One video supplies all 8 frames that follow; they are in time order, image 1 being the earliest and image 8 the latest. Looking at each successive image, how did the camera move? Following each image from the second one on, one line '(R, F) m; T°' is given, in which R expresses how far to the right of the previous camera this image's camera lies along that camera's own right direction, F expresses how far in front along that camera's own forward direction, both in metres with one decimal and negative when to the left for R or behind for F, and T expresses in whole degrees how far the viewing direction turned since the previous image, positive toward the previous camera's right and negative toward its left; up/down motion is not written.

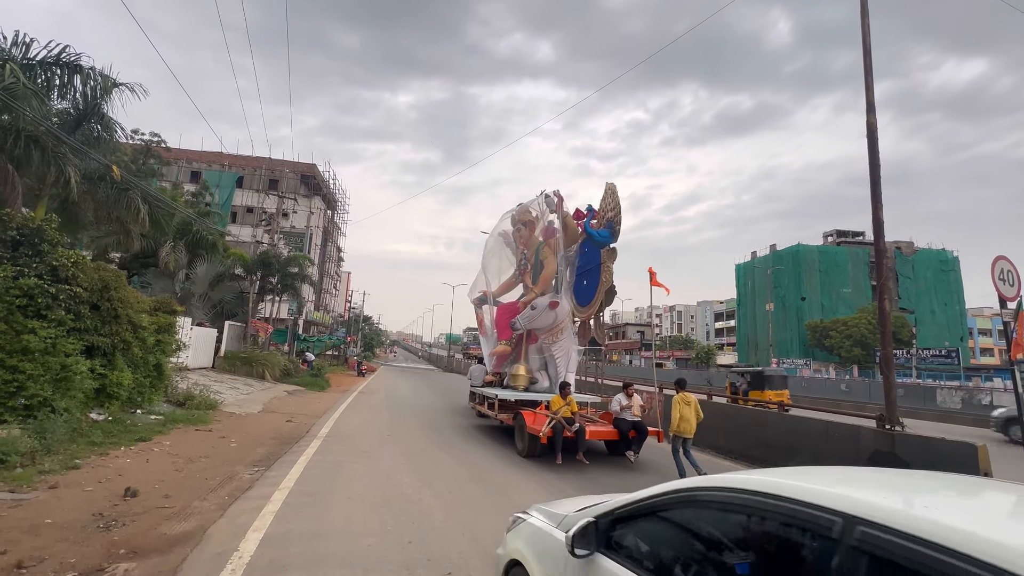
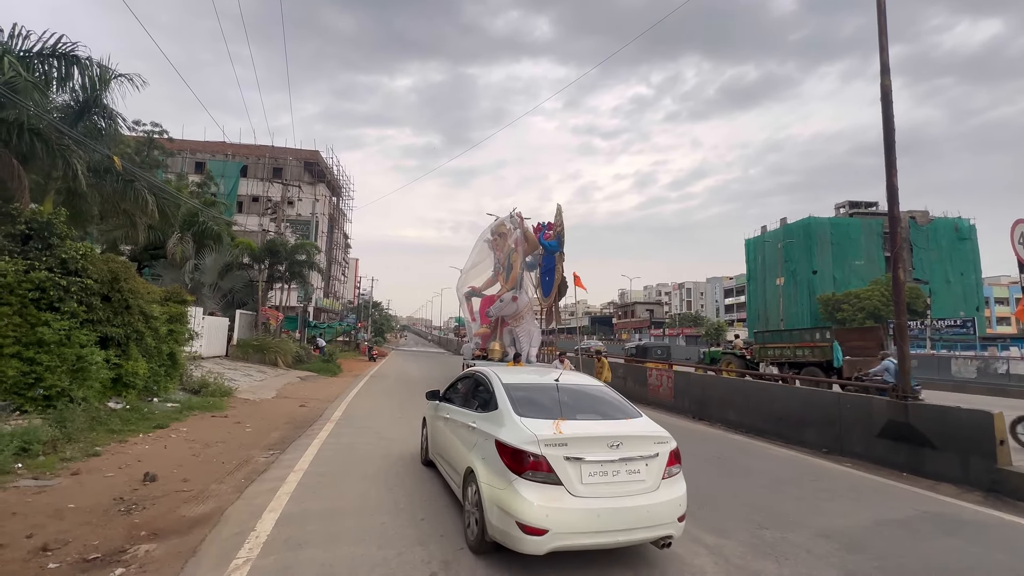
(0.0, 0.0) m; -1°
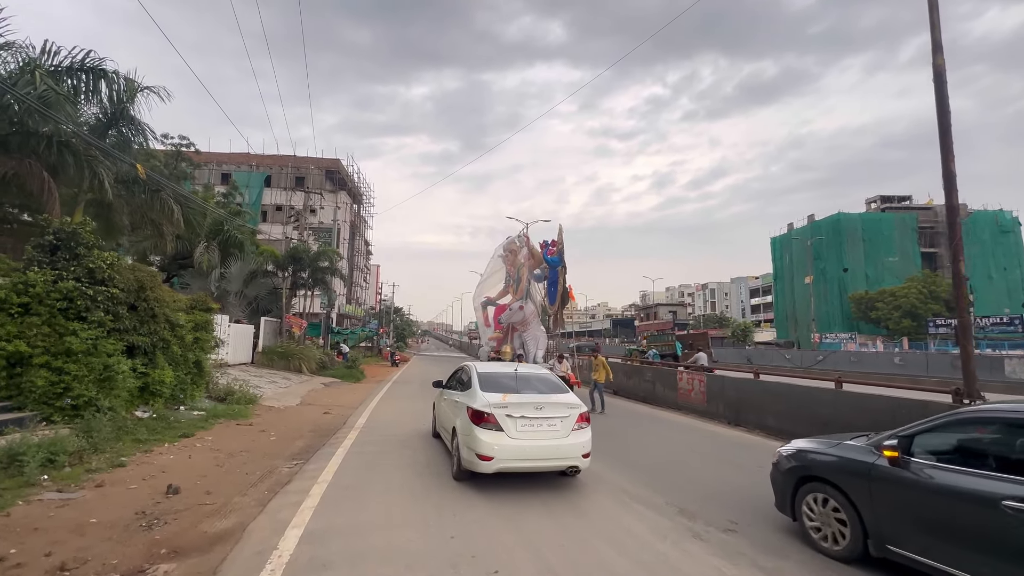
(-0.1, +0.3) m; -2°
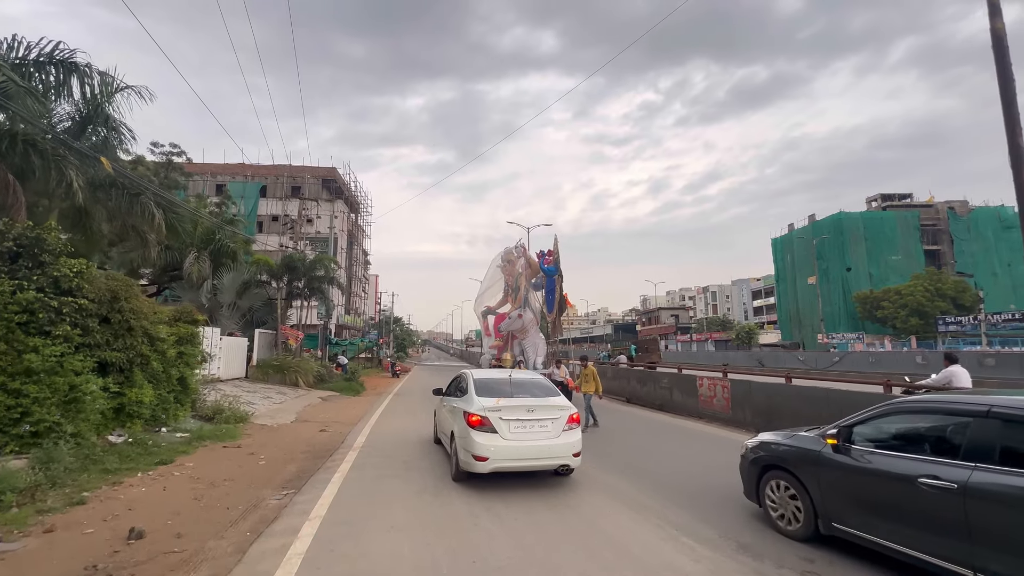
(-0.2, +0.9) m; 0°
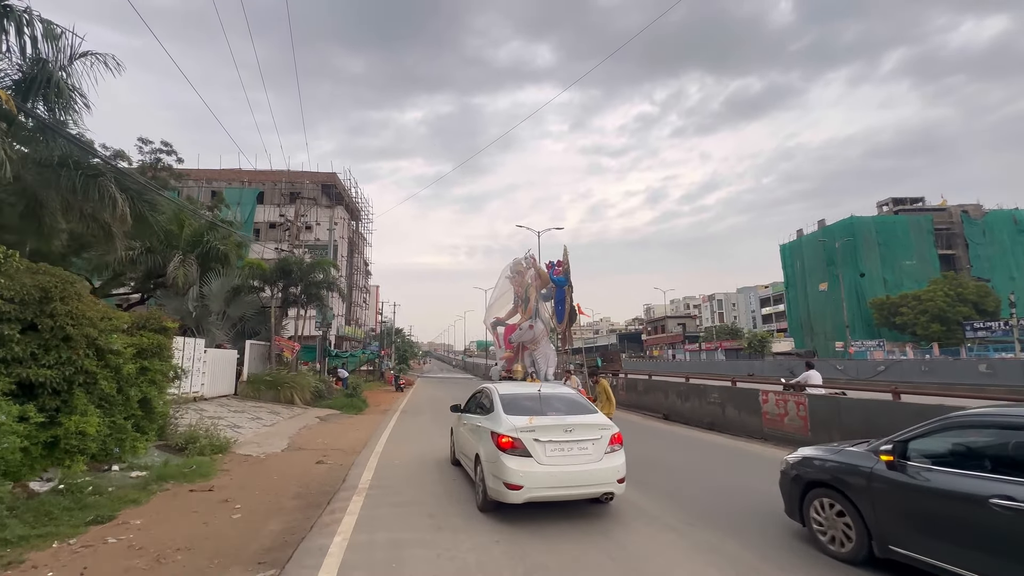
(-0.6, +2.0) m; 0°
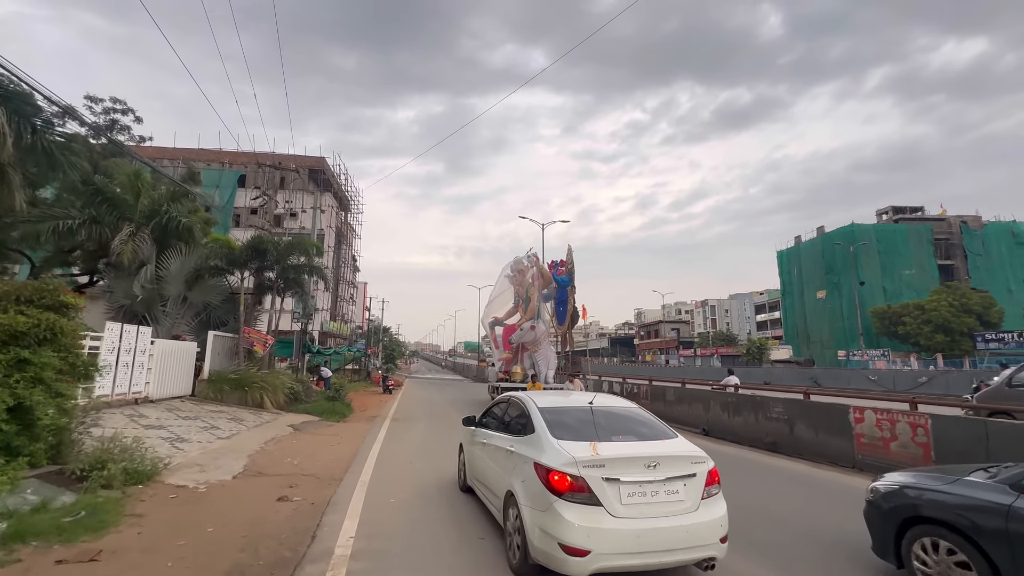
(-0.7, +2.6) m; +1°
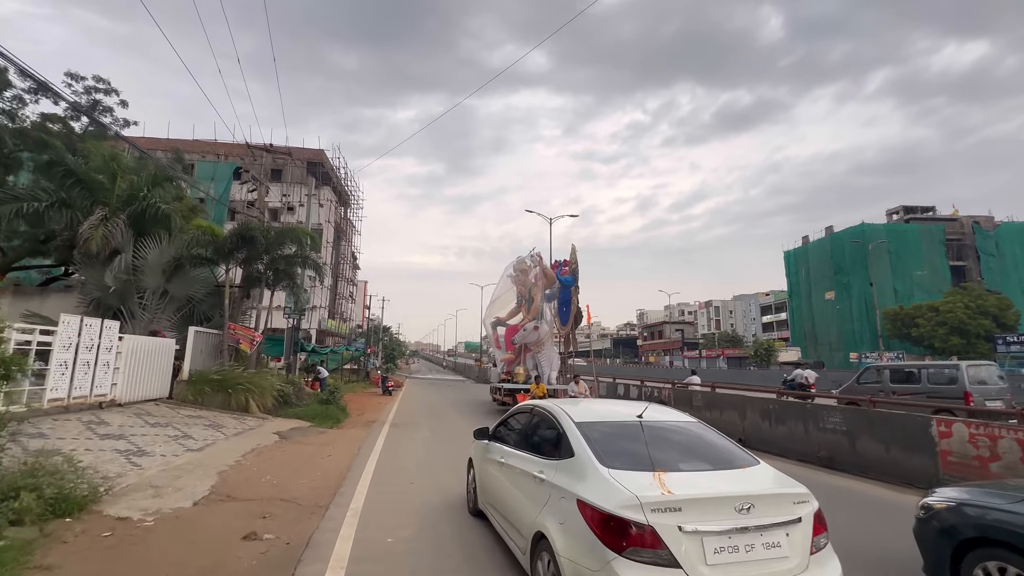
(-0.3, +1.4) m; 0°
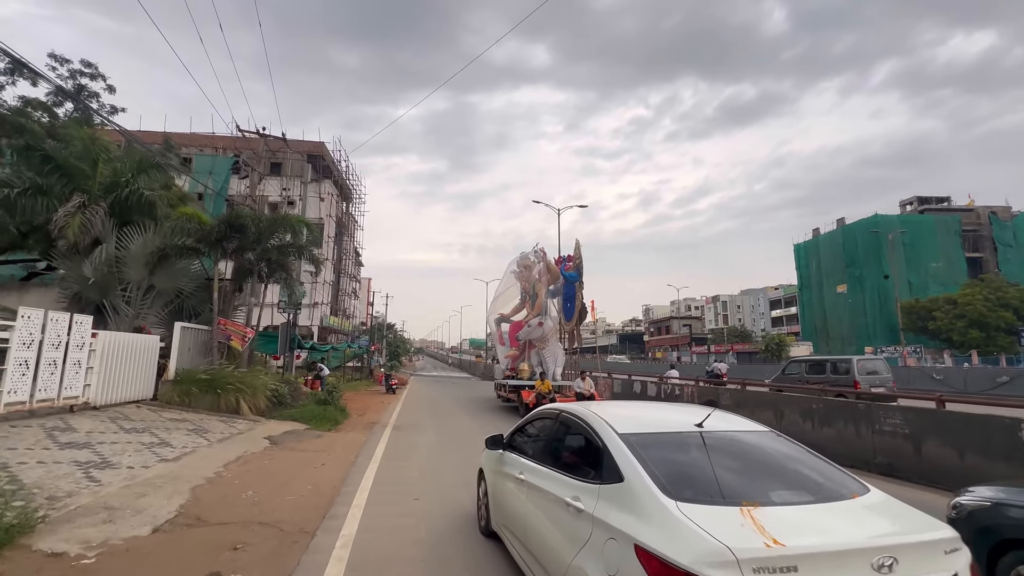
(-0.2, +1.1) m; 0°
